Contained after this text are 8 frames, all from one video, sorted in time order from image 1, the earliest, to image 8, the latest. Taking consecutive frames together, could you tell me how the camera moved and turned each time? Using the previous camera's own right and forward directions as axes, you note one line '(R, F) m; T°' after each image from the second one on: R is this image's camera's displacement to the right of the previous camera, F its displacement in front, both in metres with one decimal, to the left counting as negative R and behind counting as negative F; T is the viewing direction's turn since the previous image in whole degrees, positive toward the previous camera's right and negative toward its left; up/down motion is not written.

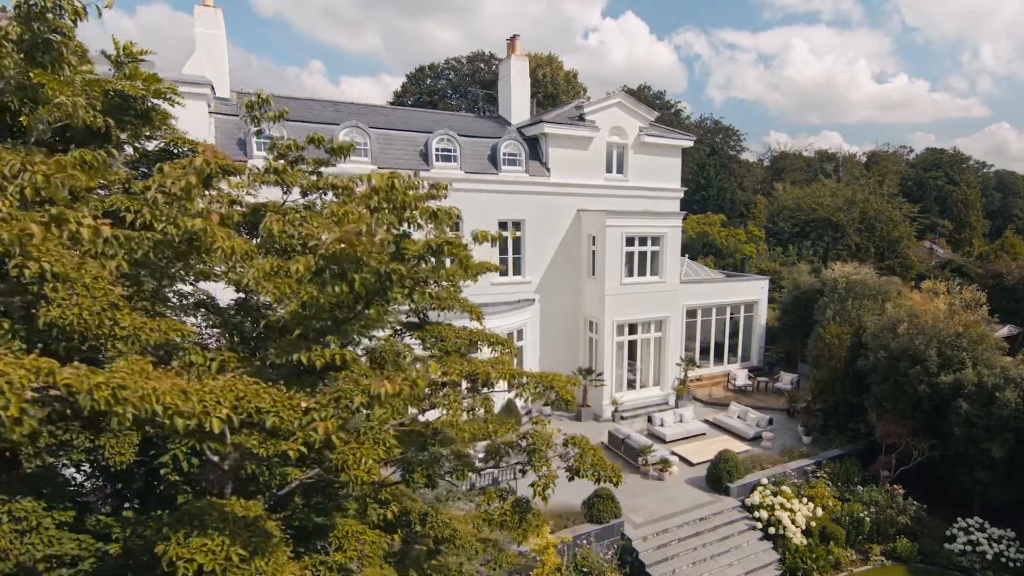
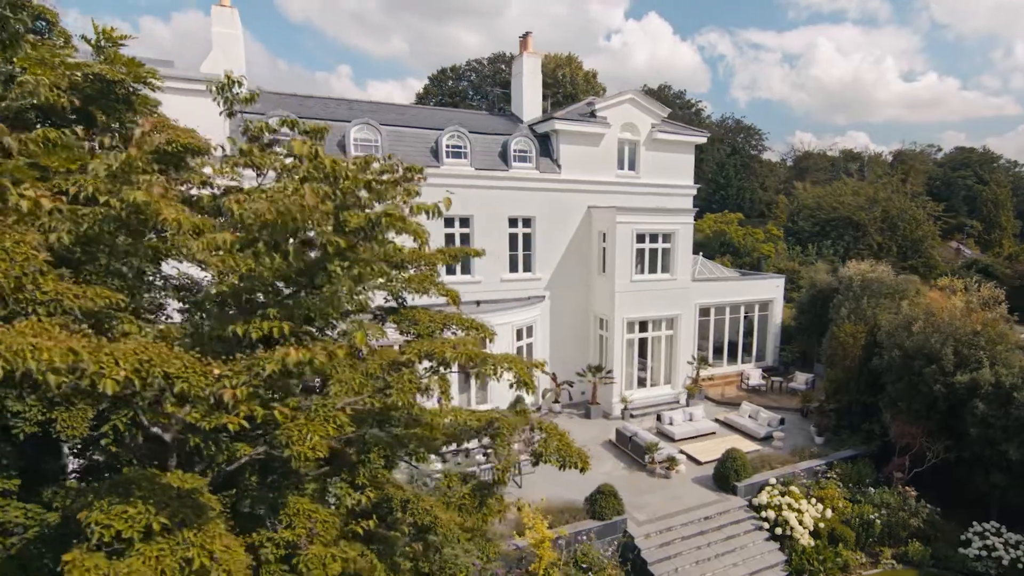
(+0.3, +0.1) m; -2°
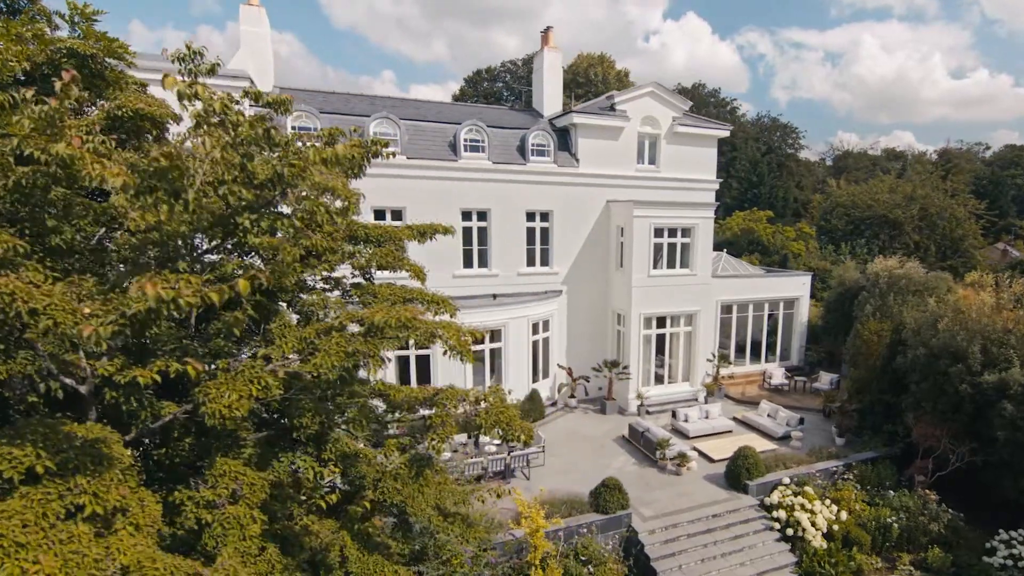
(+0.5, +0.1) m; -3°
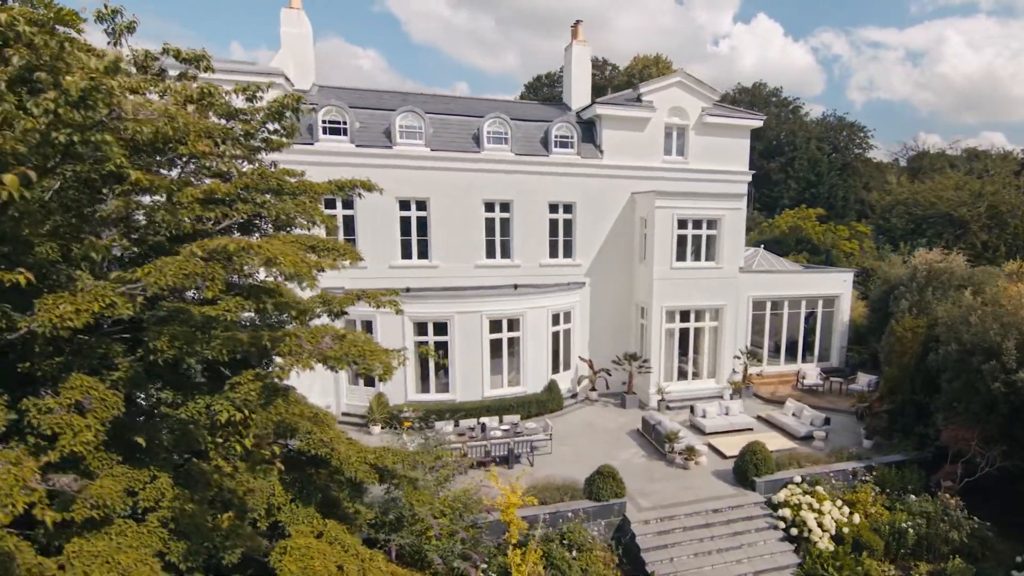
(+1.2, +0.1) m; -5°
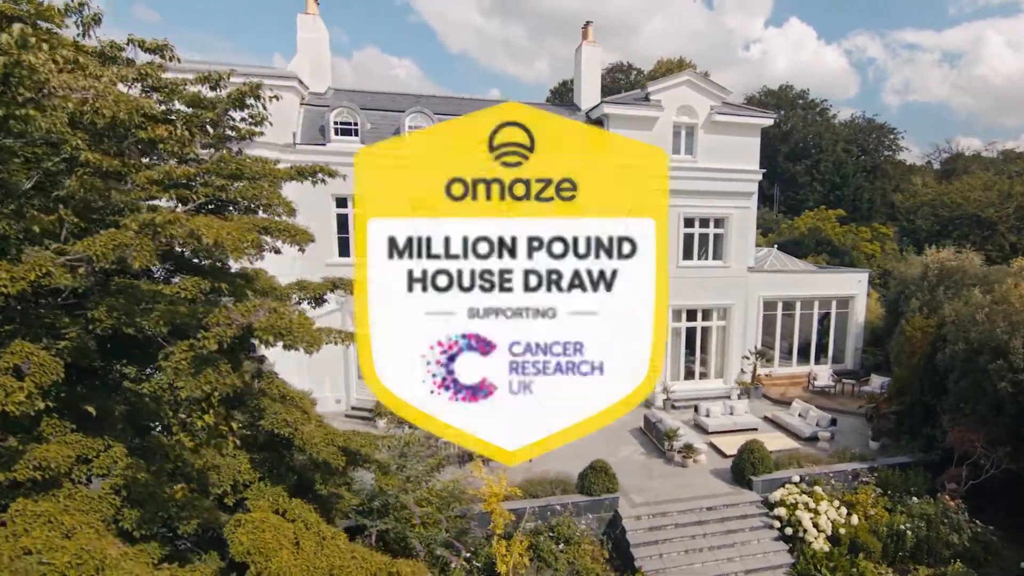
(+0.6, 0.0) m; -2°
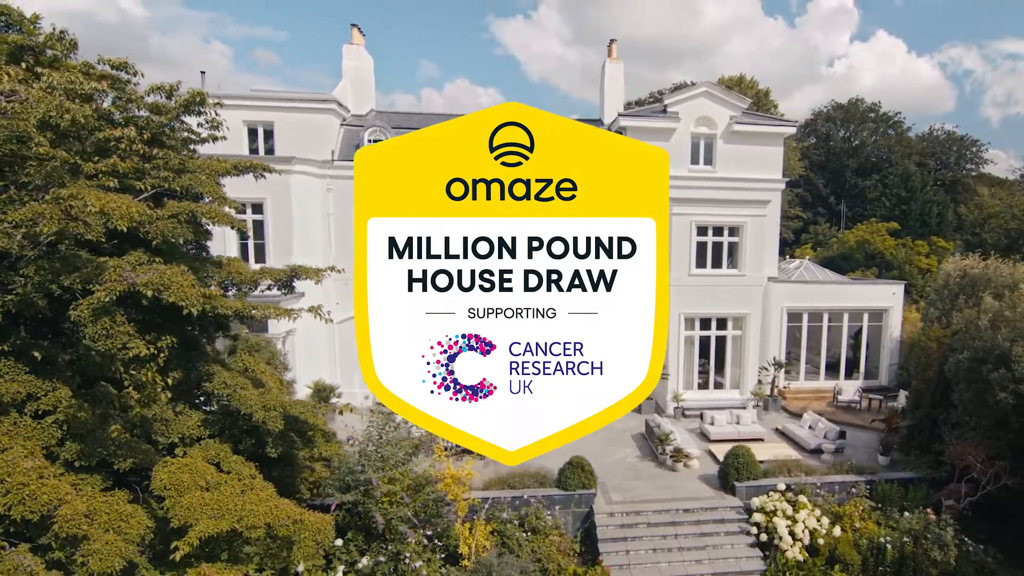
(+1.5, -0.4) m; -5°
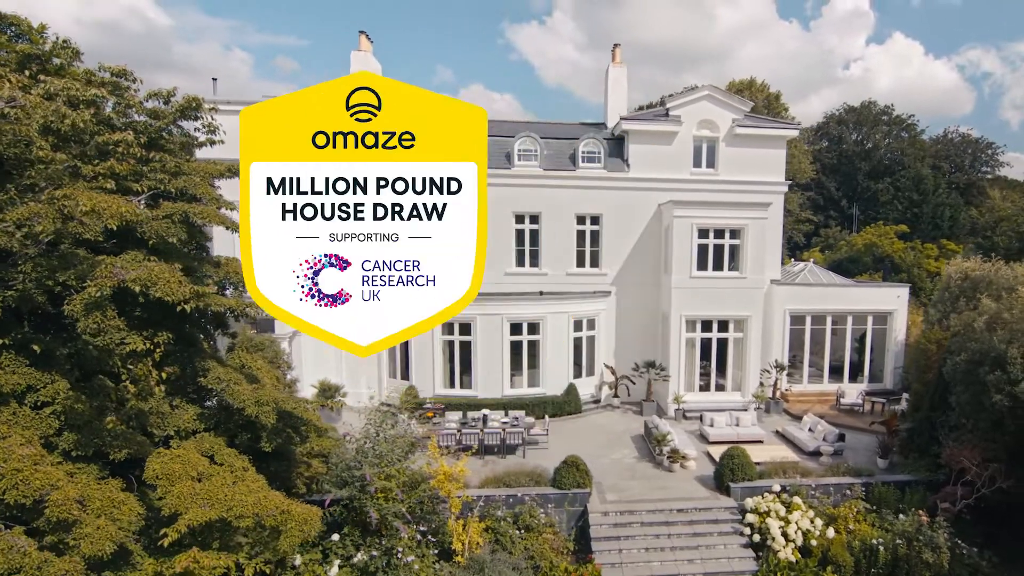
(+0.3, -0.1) m; -1°
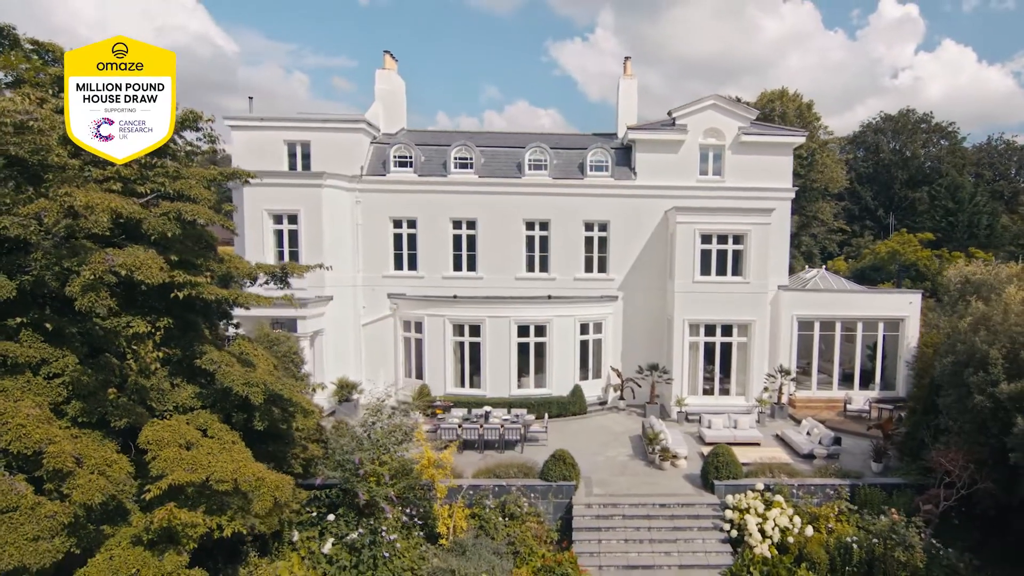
(+0.8, -0.5) m; -3°
